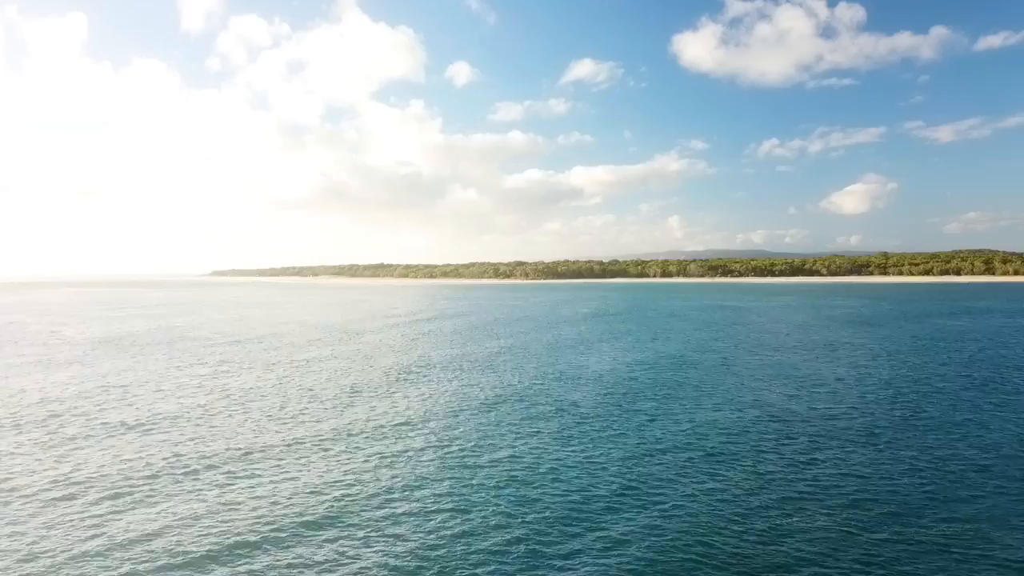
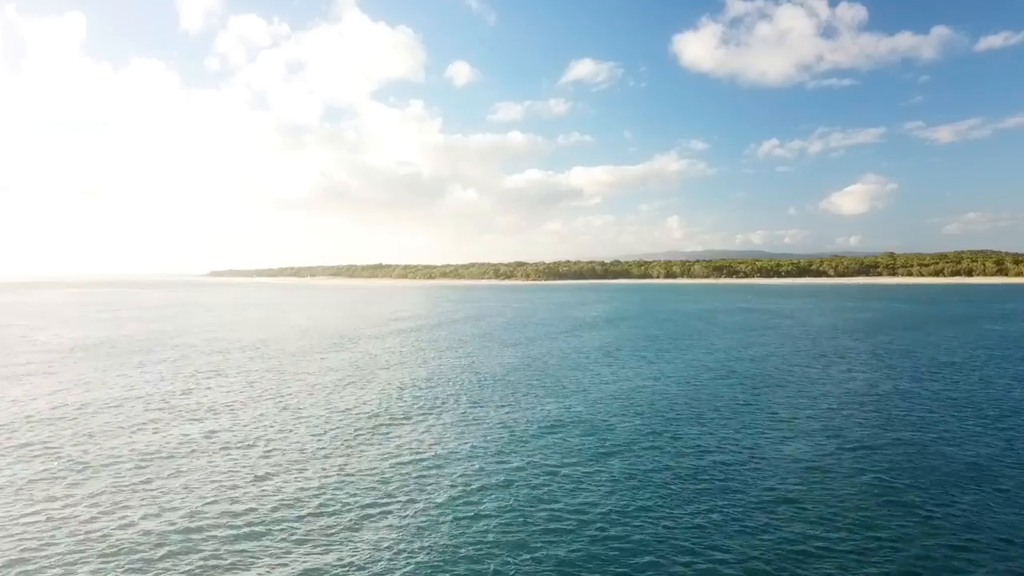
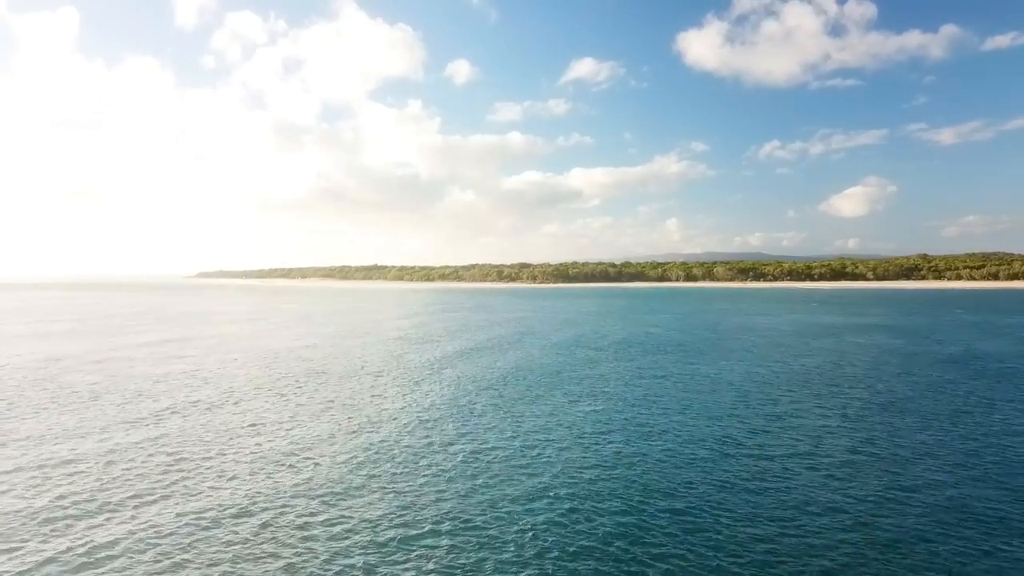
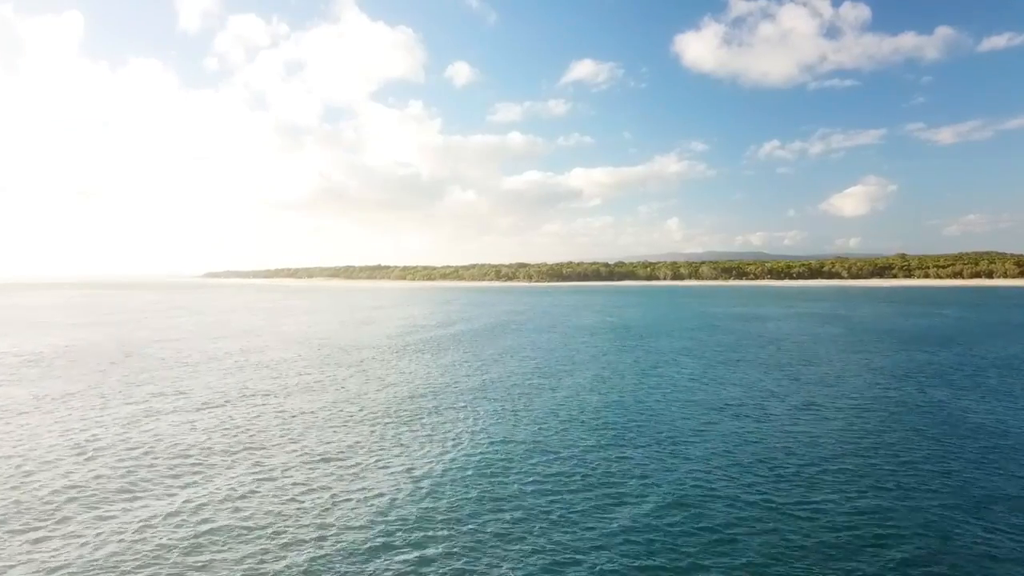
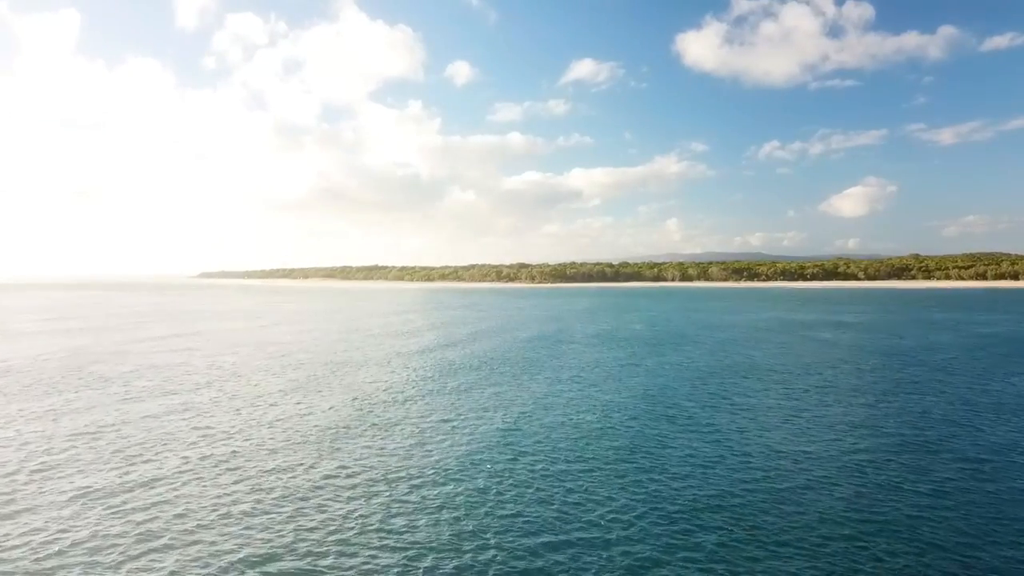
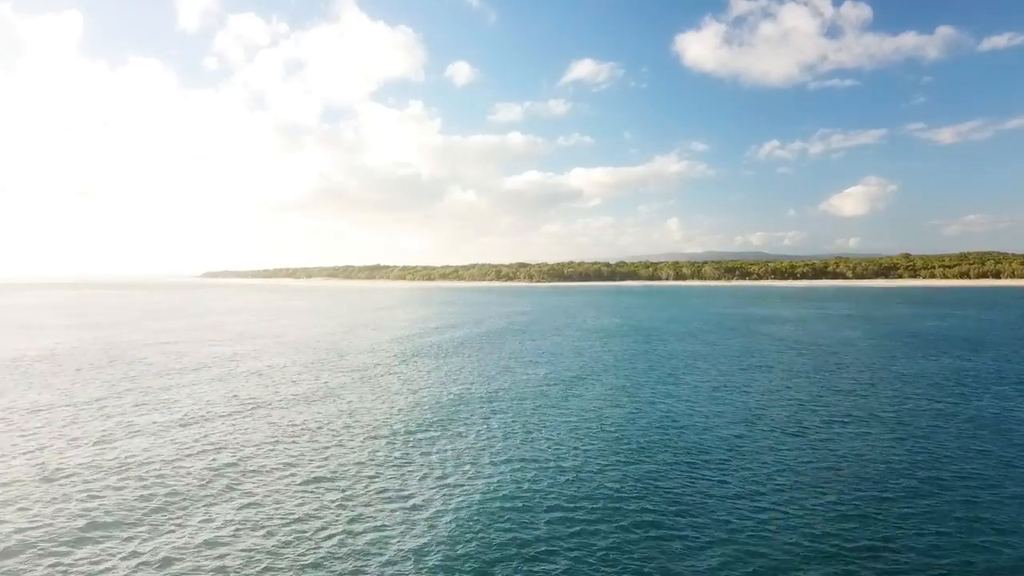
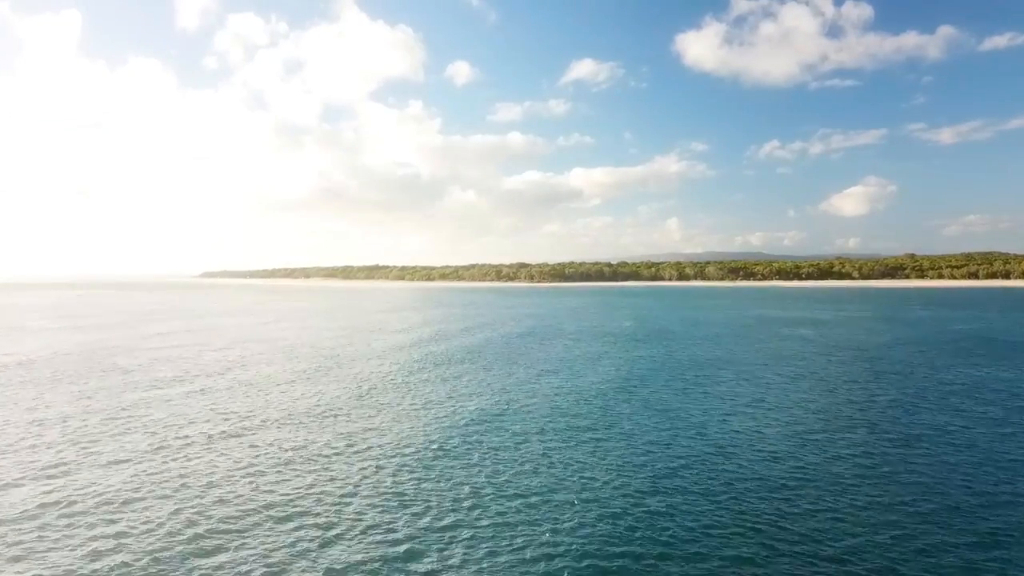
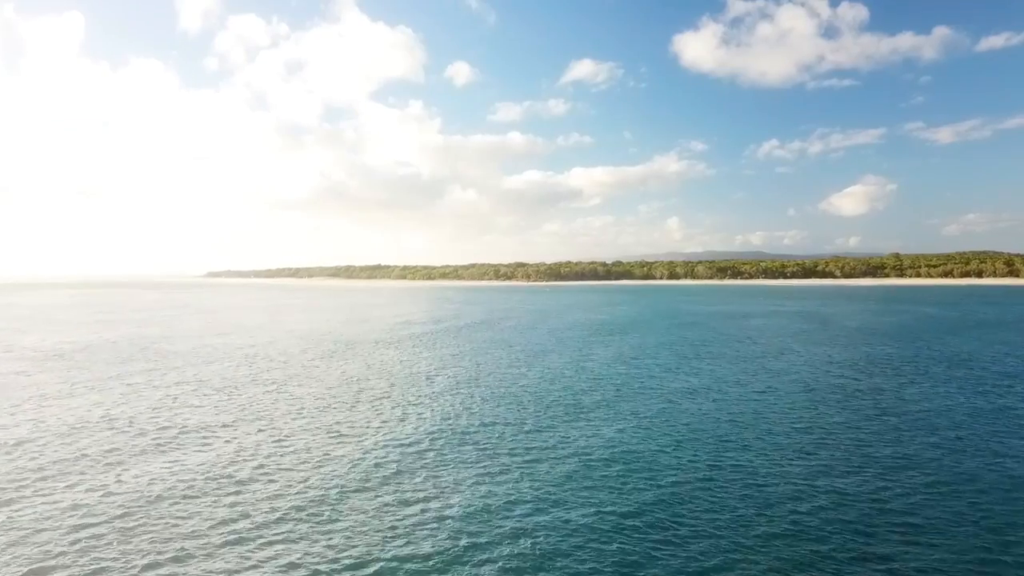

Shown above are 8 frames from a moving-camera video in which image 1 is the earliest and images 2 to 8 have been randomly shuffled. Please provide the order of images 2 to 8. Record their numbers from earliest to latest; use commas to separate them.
2, 8, 4, 6, 7, 5, 3
